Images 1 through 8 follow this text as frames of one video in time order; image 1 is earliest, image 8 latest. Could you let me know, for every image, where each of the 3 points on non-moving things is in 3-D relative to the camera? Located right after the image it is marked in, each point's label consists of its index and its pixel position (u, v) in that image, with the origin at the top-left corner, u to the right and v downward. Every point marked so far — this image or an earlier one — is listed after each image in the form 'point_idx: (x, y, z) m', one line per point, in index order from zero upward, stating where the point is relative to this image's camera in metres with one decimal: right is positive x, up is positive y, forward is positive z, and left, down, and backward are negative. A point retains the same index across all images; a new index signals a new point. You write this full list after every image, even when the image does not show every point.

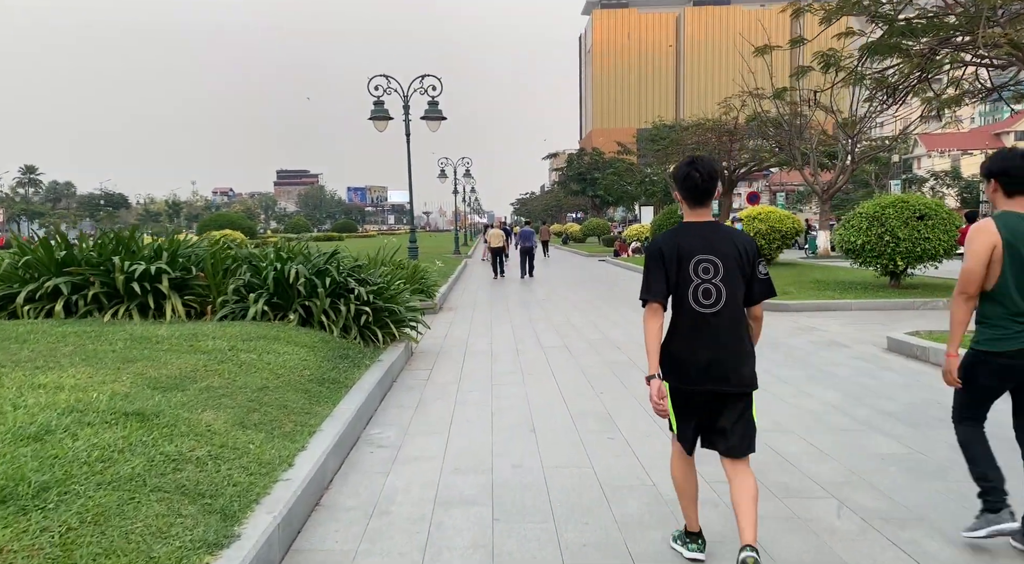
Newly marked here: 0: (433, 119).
0: (-1.8, +3.7, +16.1) m
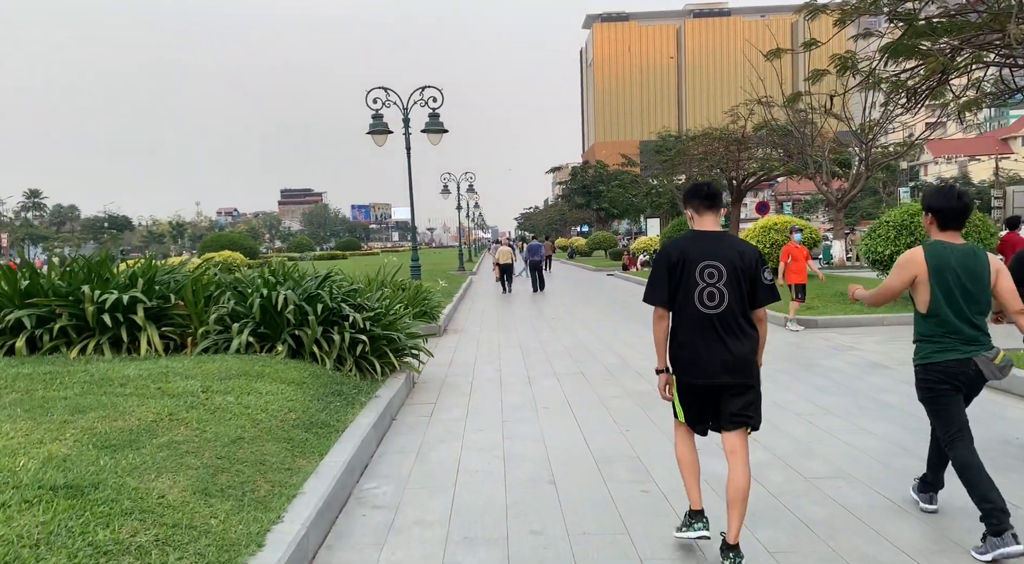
0: (-1.7, +3.2, +15.5) m
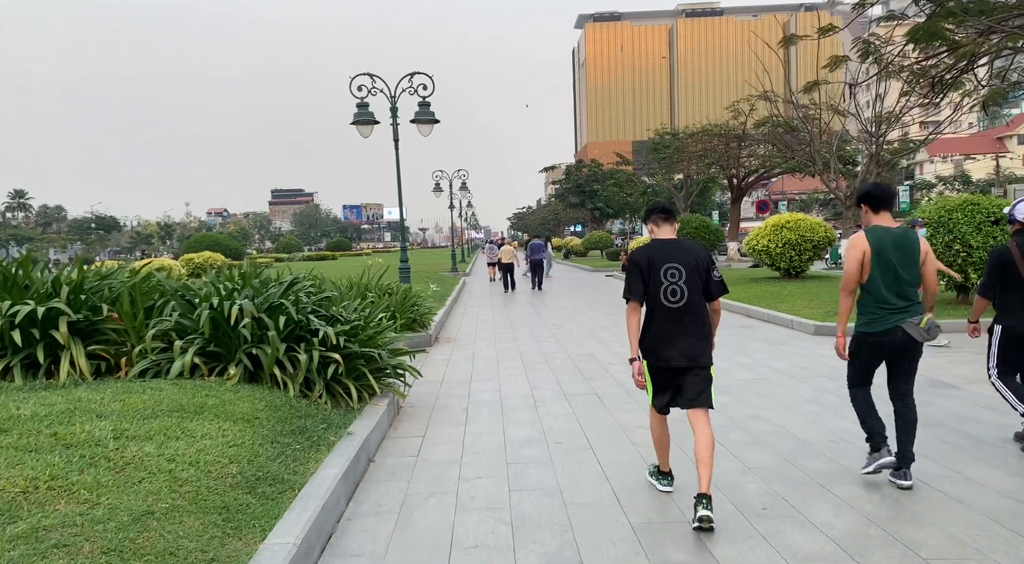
0: (-1.7, +3.2, +14.3) m
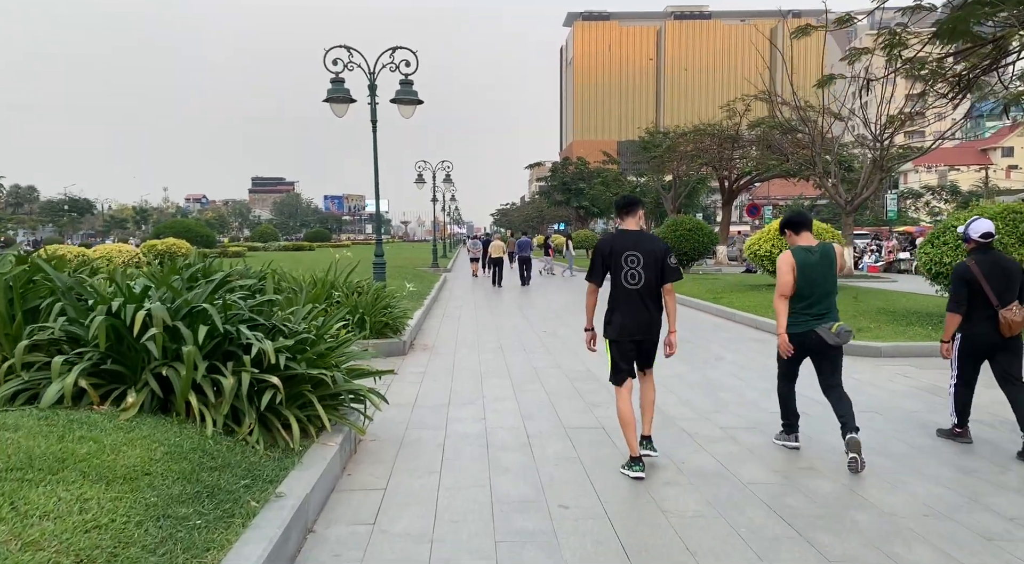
0: (-1.9, +3.2, +13.0) m
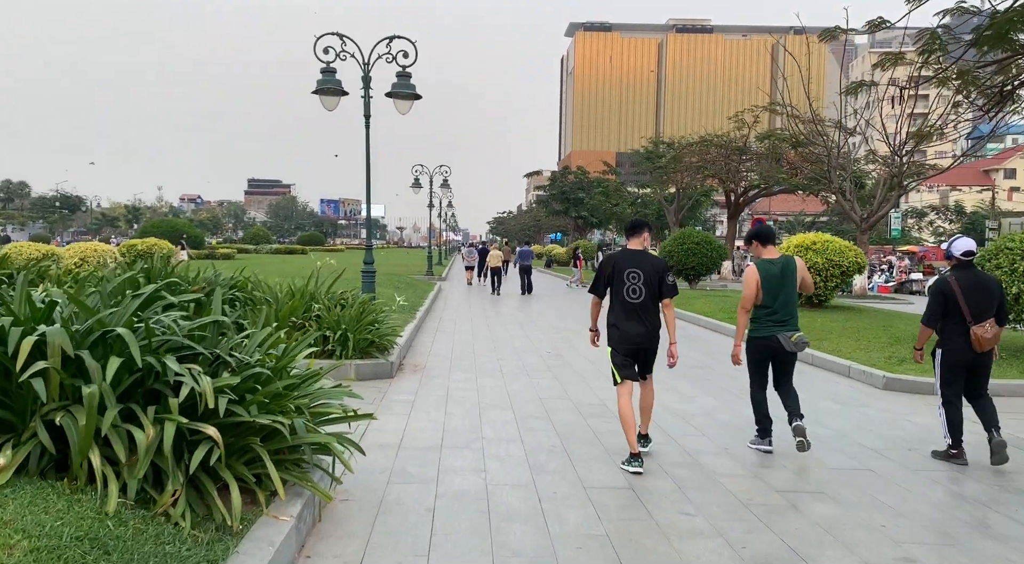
0: (-1.8, +3.1, +11.9) m
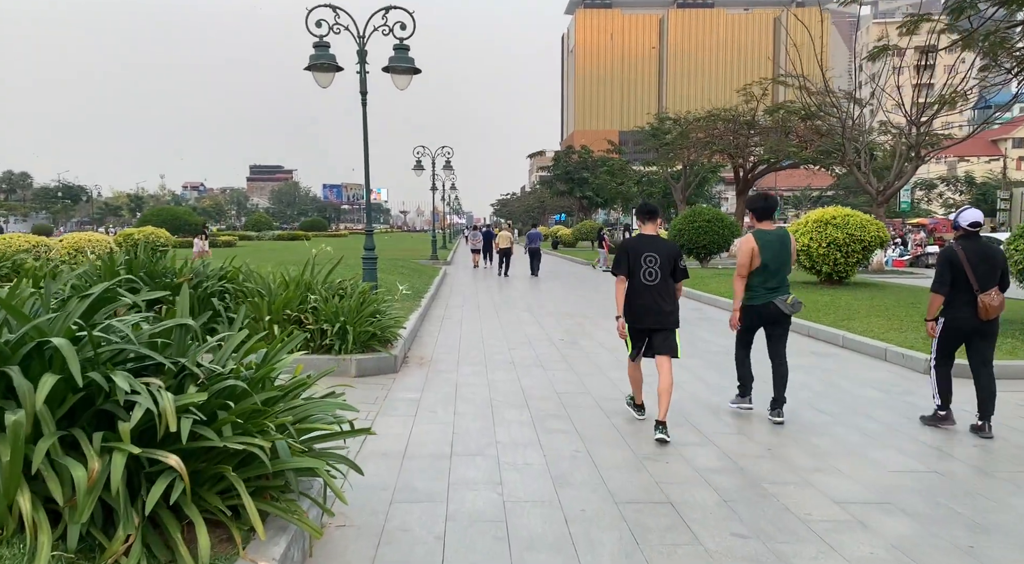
0: (-1.7, +3.3, +11.2) m
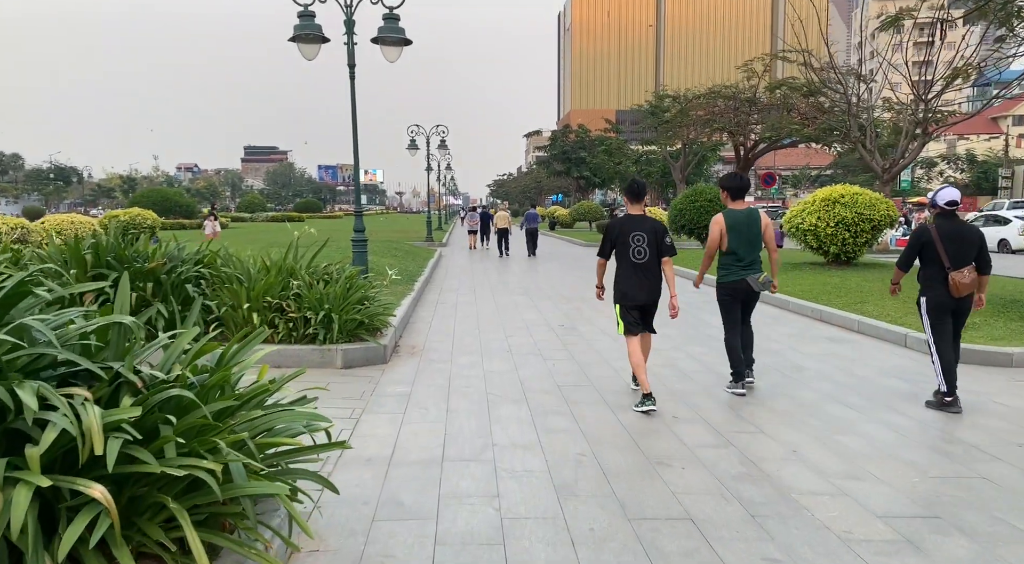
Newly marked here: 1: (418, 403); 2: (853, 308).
0: (-1.8, +3.5, +10.6) m
1: (-0.7, -0.9, +5.6) m
2: (+4.7, -0.4, +9.8) m
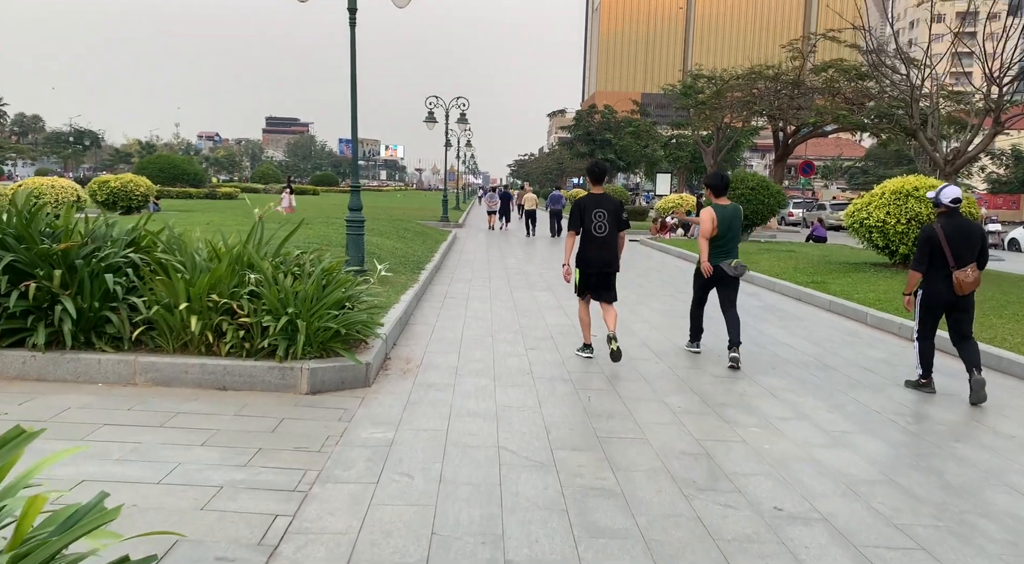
0: (-1.3, +3.6, +8.8) m
1: (-0.6, -1.0, +3.9) m
2: (+4.9, -0.5, +8.0) m
